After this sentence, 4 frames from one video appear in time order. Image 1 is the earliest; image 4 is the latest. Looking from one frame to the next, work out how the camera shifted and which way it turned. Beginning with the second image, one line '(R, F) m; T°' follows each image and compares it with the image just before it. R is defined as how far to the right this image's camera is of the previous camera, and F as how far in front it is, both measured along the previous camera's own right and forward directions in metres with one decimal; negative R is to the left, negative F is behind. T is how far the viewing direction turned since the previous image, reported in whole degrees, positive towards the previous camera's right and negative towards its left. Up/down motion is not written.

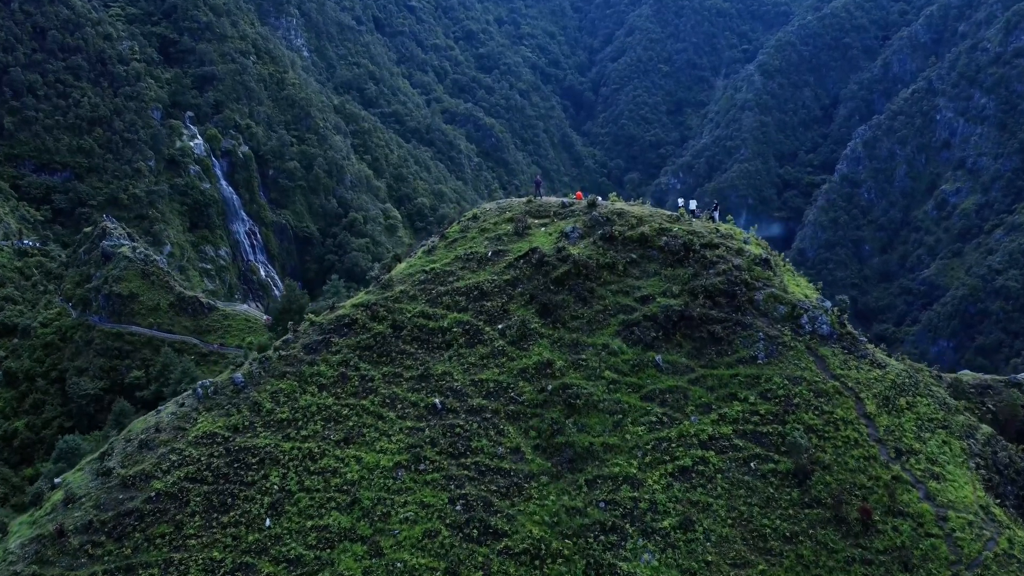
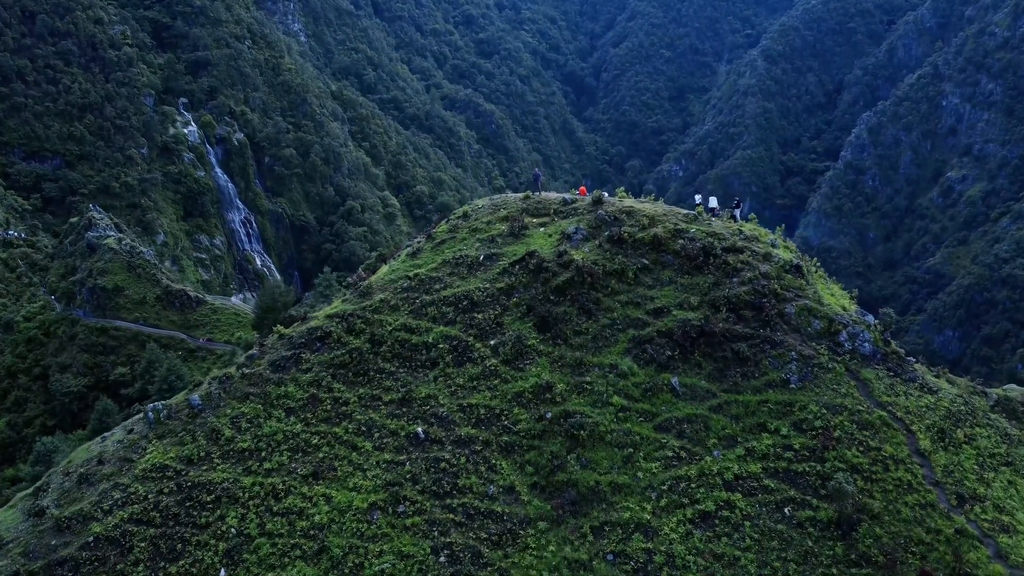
(+0.2, +3.0) m; 0°
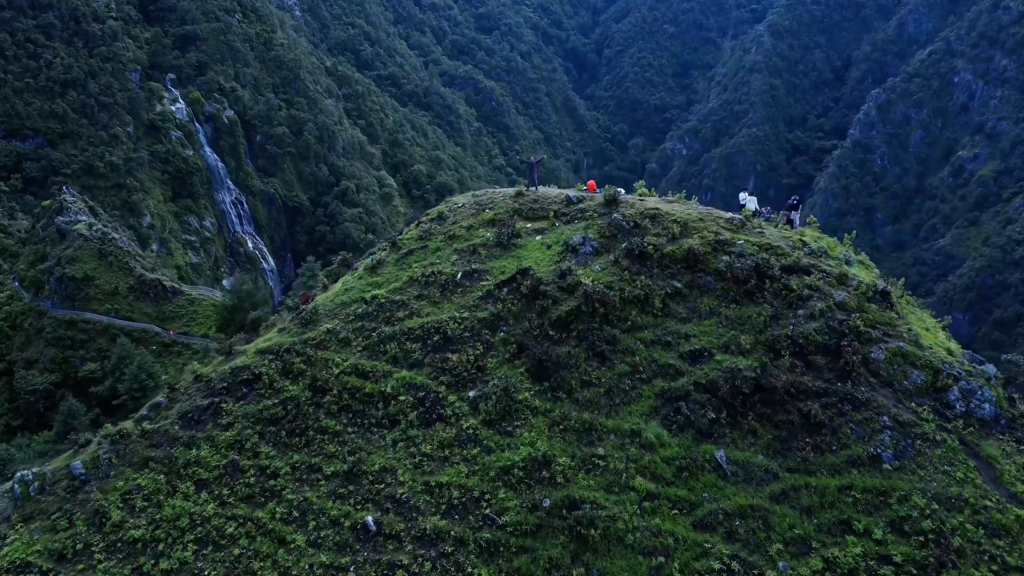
(+0.3, +5.4) m; 0°
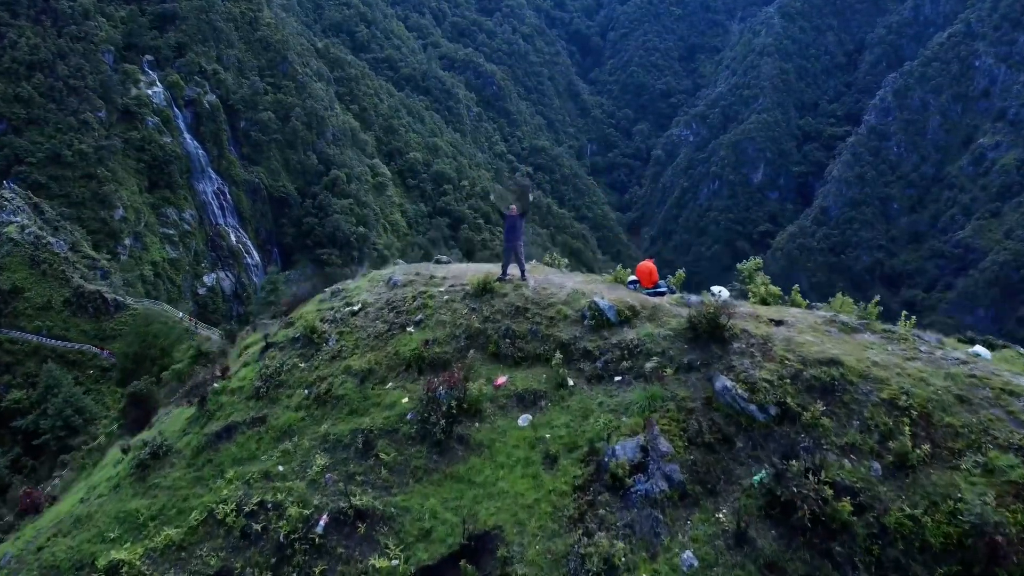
(+0.5, +10.5) m; 0°
